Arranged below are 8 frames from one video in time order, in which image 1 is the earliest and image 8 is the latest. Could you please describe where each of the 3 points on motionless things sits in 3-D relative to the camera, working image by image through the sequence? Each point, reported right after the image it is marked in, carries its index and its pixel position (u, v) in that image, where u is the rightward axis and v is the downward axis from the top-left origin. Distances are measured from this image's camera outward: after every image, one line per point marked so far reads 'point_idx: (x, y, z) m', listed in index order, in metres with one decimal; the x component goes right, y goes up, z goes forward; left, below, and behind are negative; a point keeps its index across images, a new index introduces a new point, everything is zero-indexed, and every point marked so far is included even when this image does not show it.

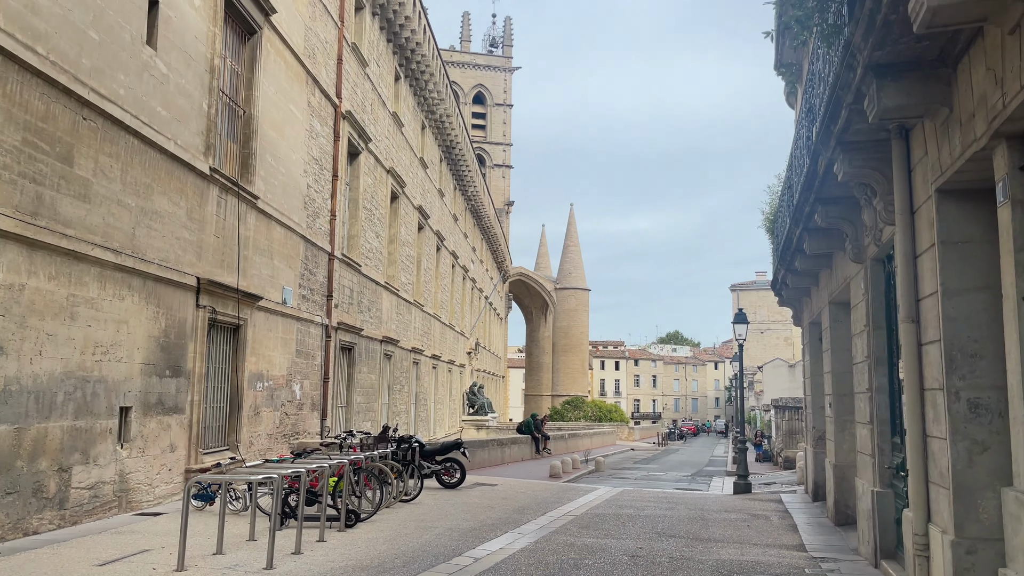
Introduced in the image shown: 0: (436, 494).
0: (-1.2, -3.1, +12.5) m
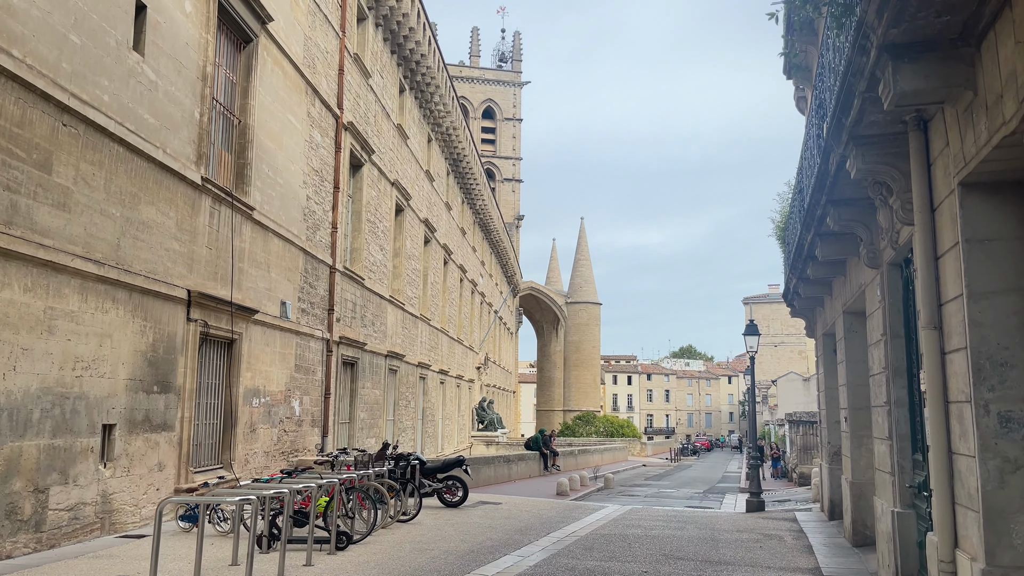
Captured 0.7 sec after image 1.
0: (-1.1, -3.3, +12.0) m
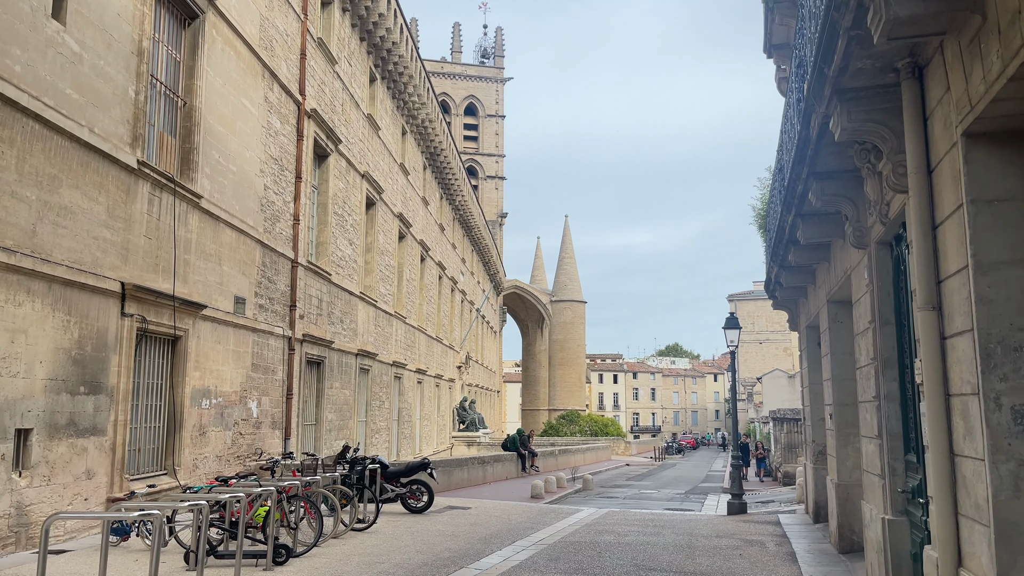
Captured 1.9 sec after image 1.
0: (-1.6, -3.2, +11.3) m
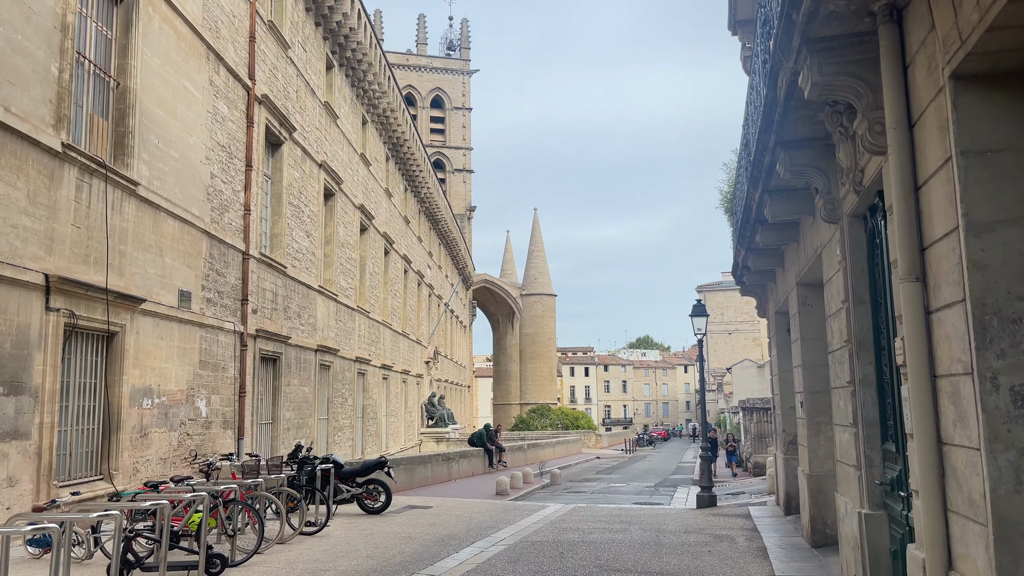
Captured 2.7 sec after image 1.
0: (-2.1, -3.1, +10.7) m
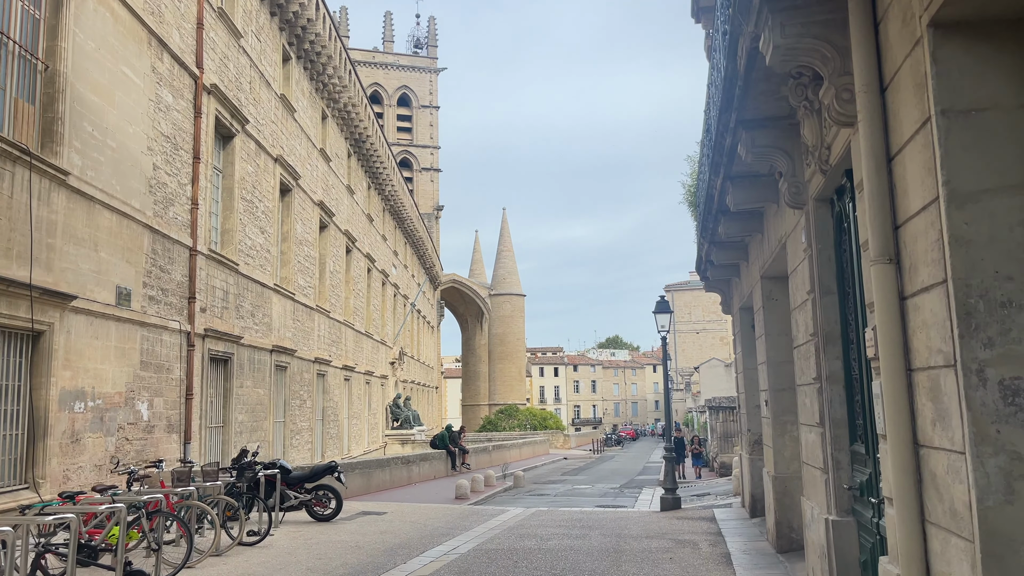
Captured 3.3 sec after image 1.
0: (-2.6, -3.0, +10.2) m
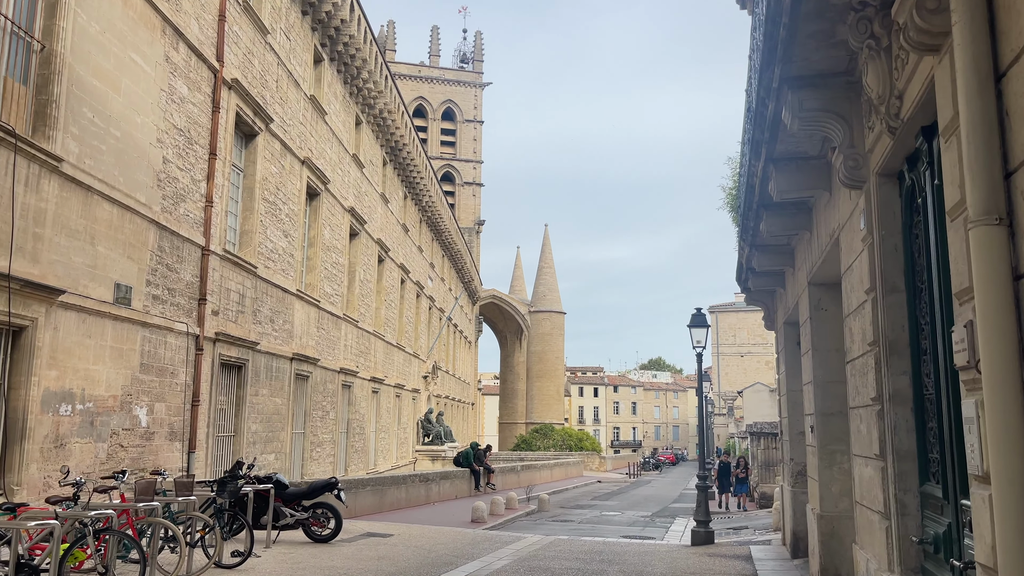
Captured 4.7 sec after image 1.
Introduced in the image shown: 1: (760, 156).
0: (-2.5, -3.0, +9.3) m
1: (+1.9, +1.0, +6.4) m
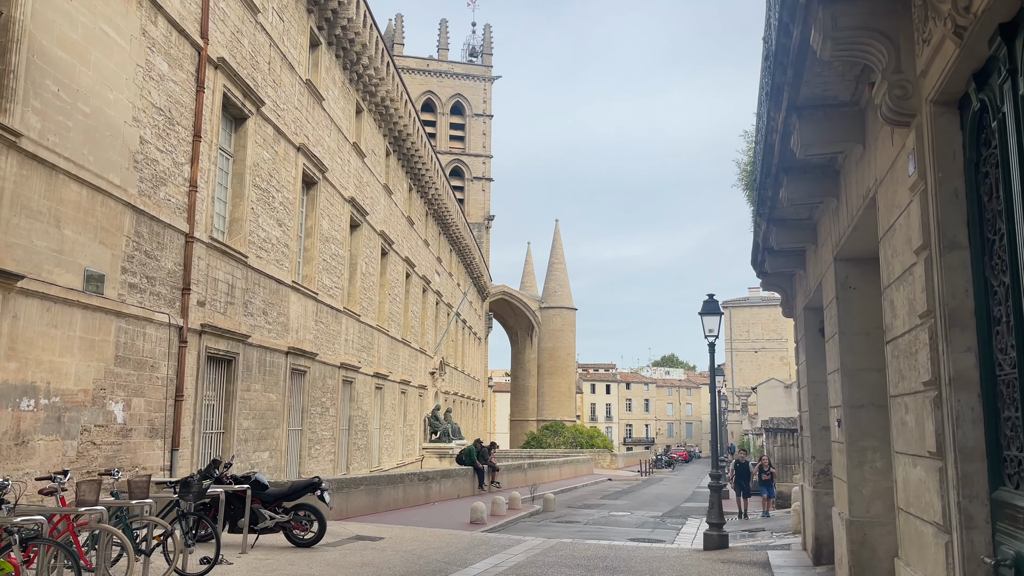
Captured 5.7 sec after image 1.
0: (-2.5, -2.8, +8.6) m
1: (+1.8, +1.2, +5.6) m
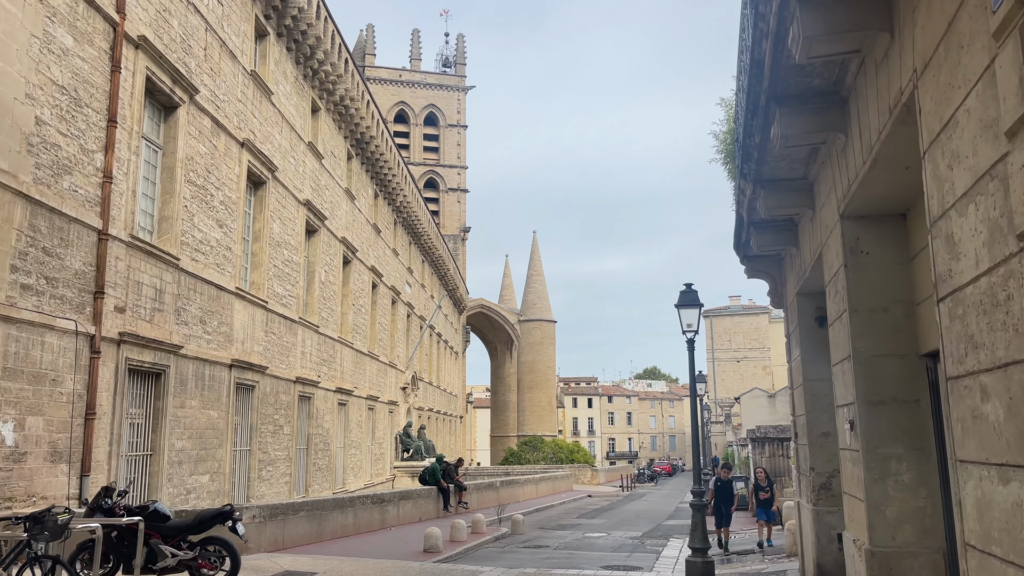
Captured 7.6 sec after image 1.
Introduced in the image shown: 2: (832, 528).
0: (-3.0, -2.8, +7.1) m
1: (+1.4, +1.4, +4.3) m
2: (+3.2, -2.4, +8.3) m
